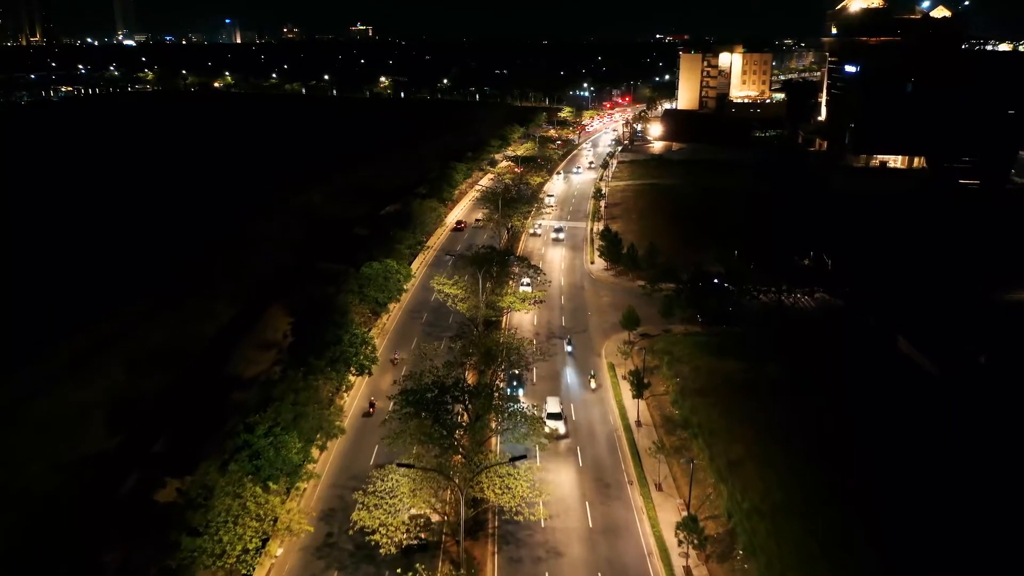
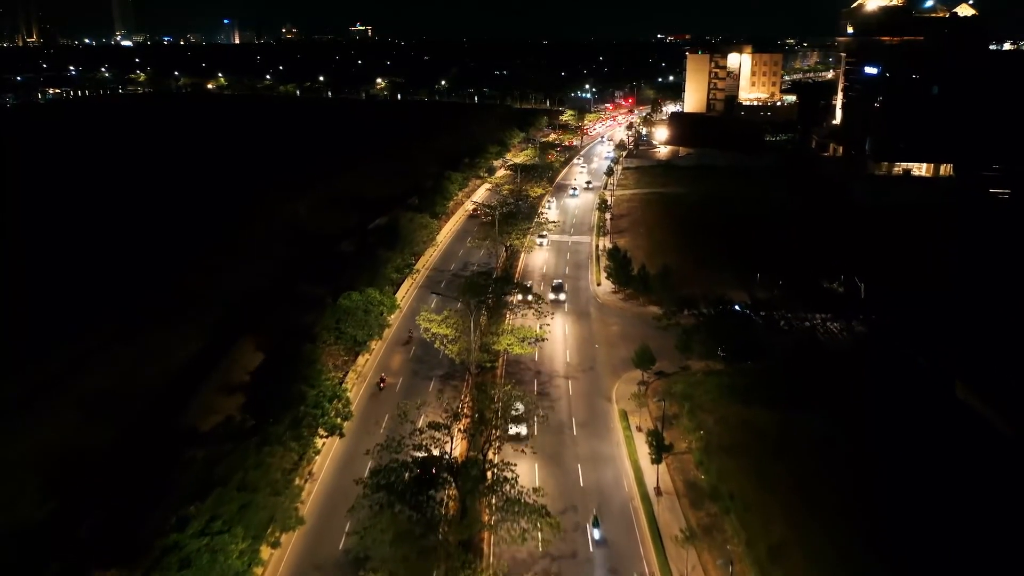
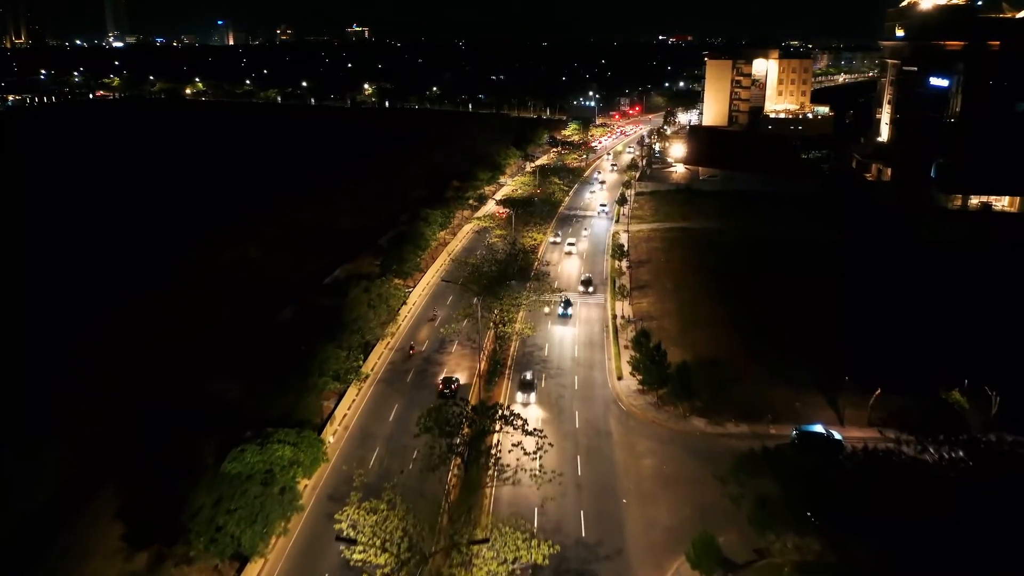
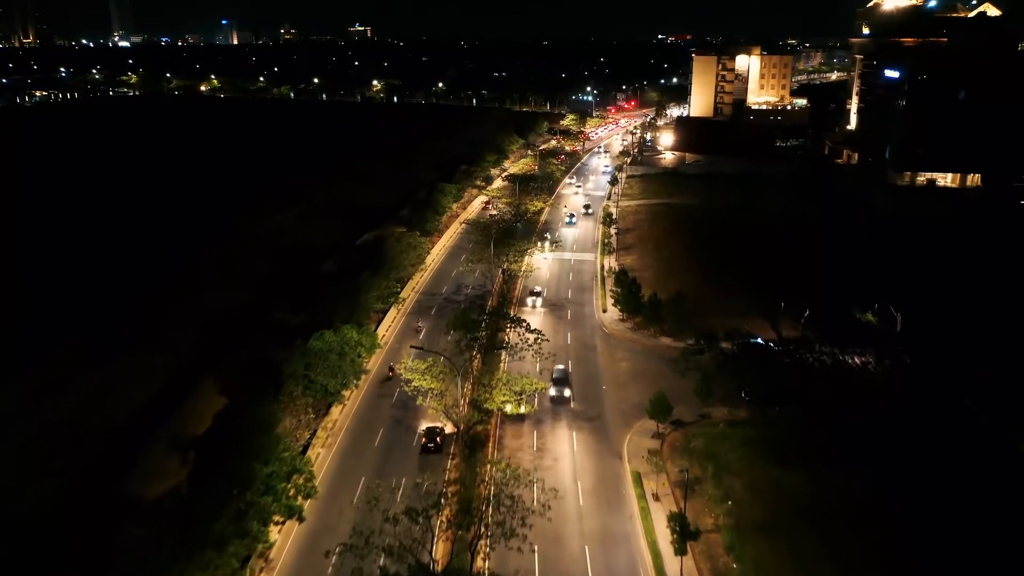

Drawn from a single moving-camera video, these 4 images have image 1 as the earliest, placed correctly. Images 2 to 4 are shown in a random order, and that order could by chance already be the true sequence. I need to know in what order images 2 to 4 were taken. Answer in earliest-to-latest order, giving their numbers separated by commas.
2, 4, 3
